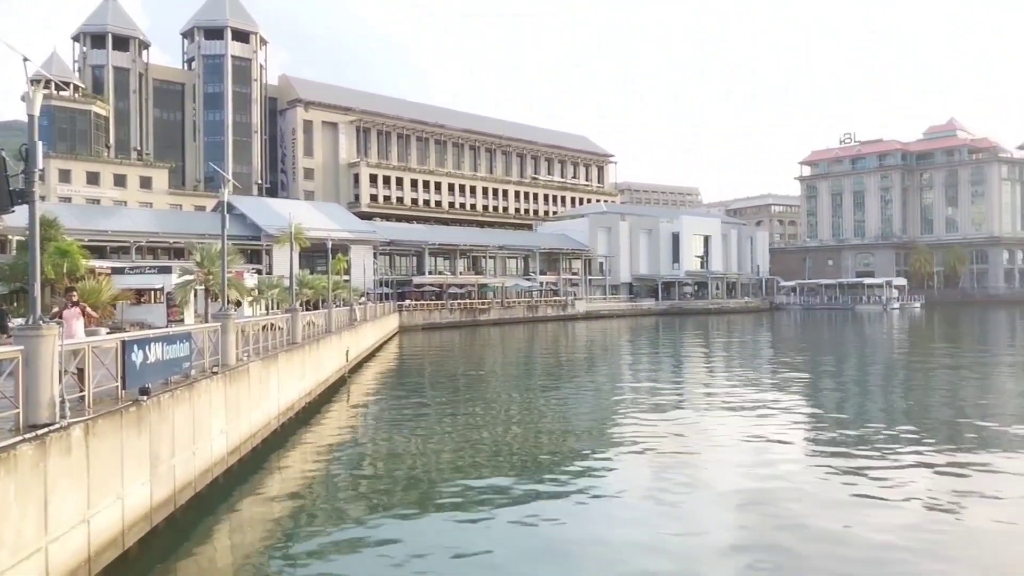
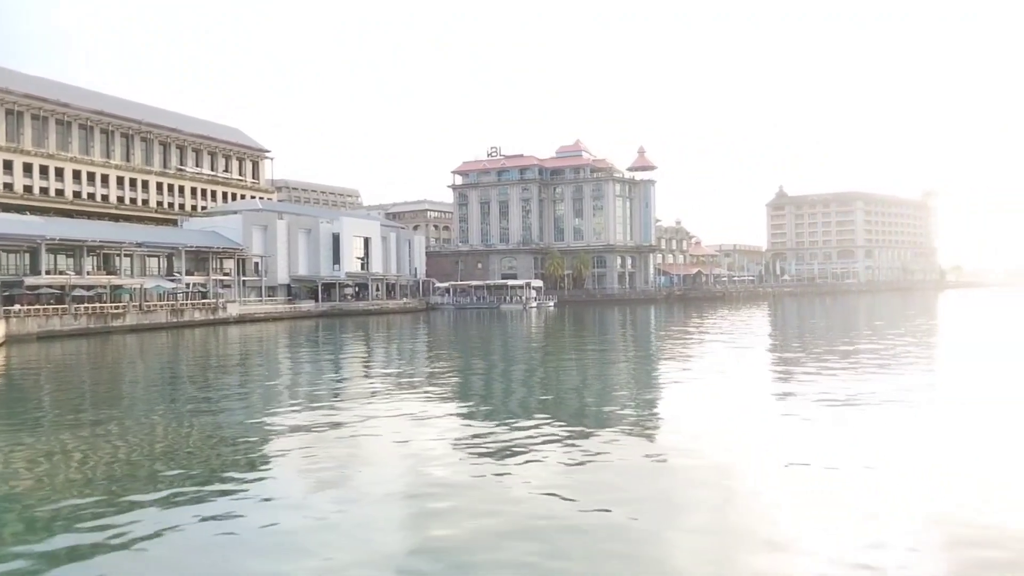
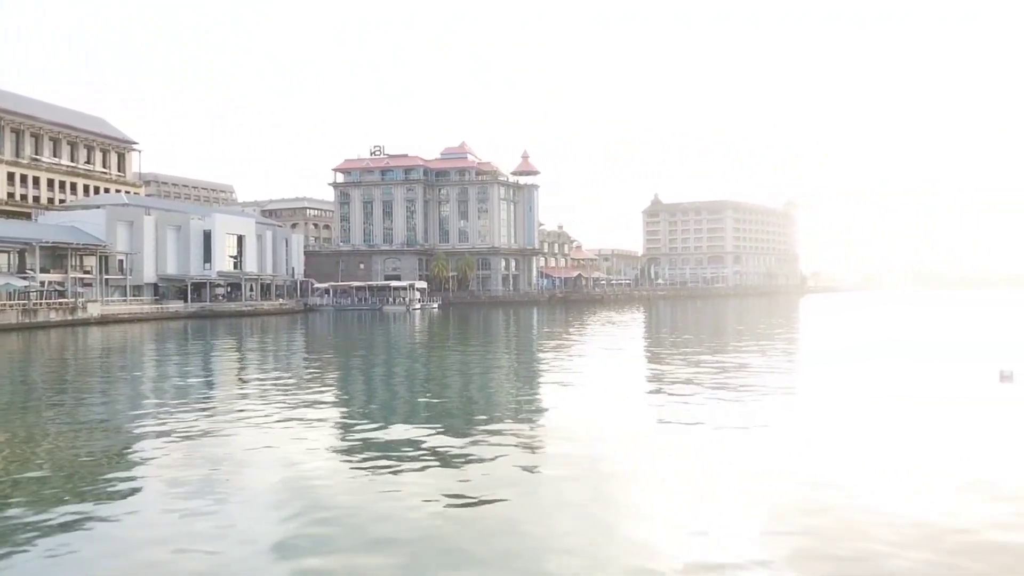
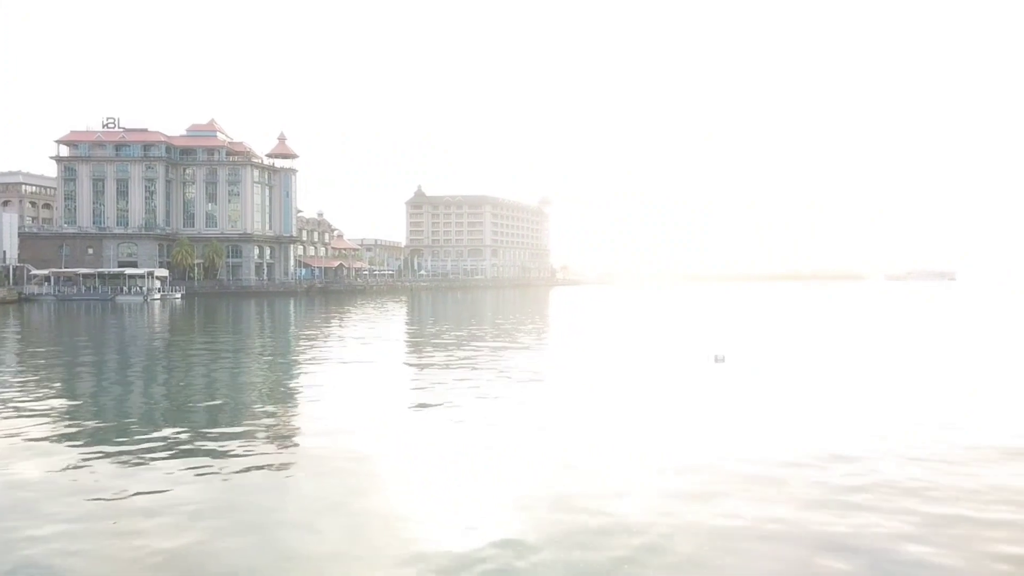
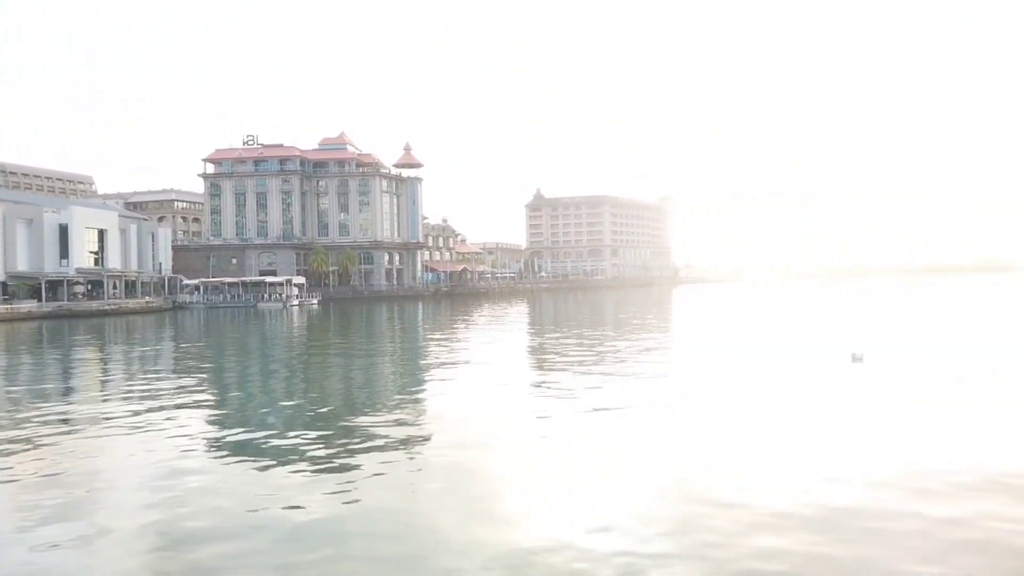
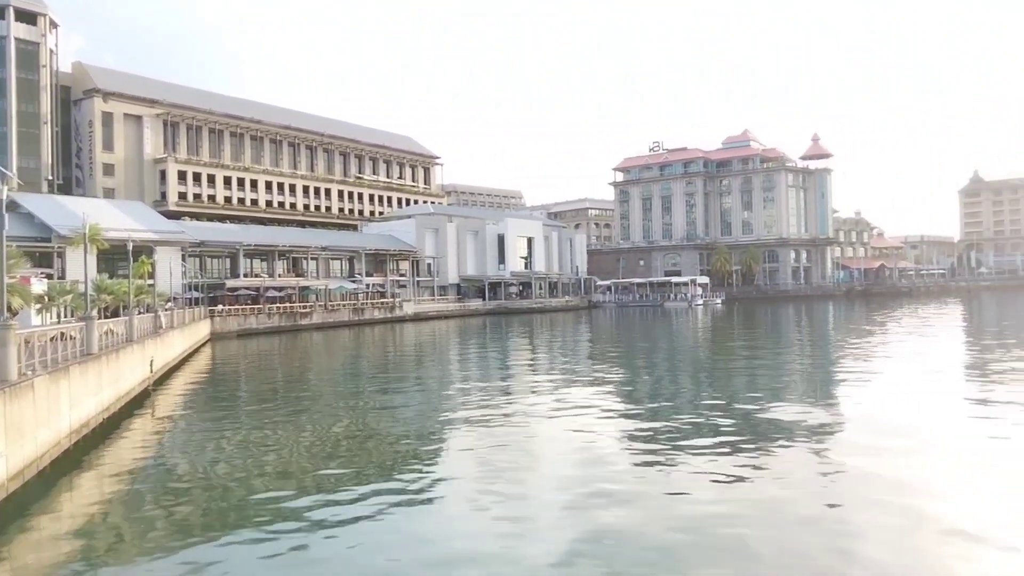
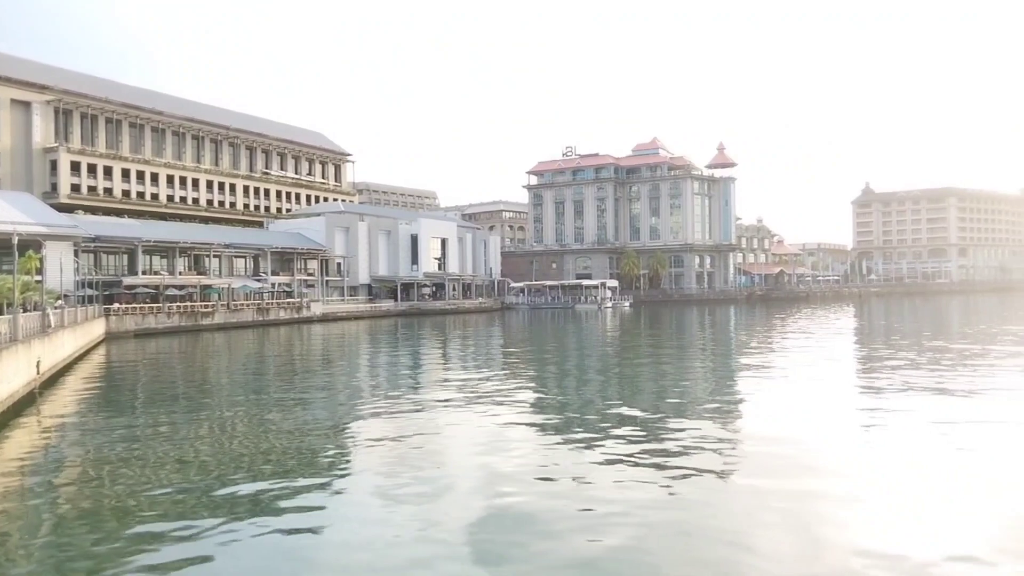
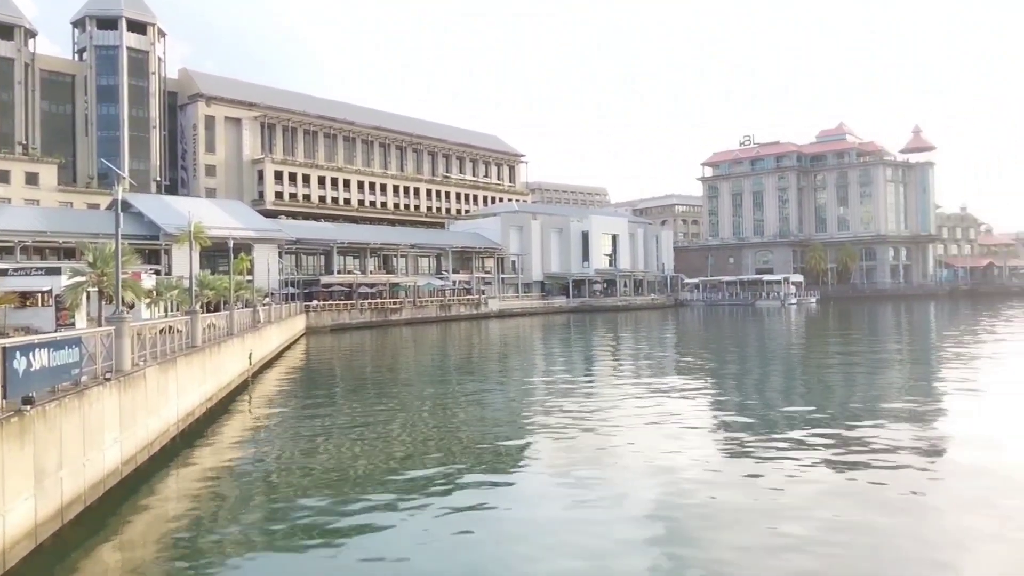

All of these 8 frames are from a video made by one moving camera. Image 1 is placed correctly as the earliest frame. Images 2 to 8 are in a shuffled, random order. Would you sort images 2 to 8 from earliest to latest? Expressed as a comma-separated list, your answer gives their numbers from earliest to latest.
8, 6, 7, 2, 3, 5, 4
